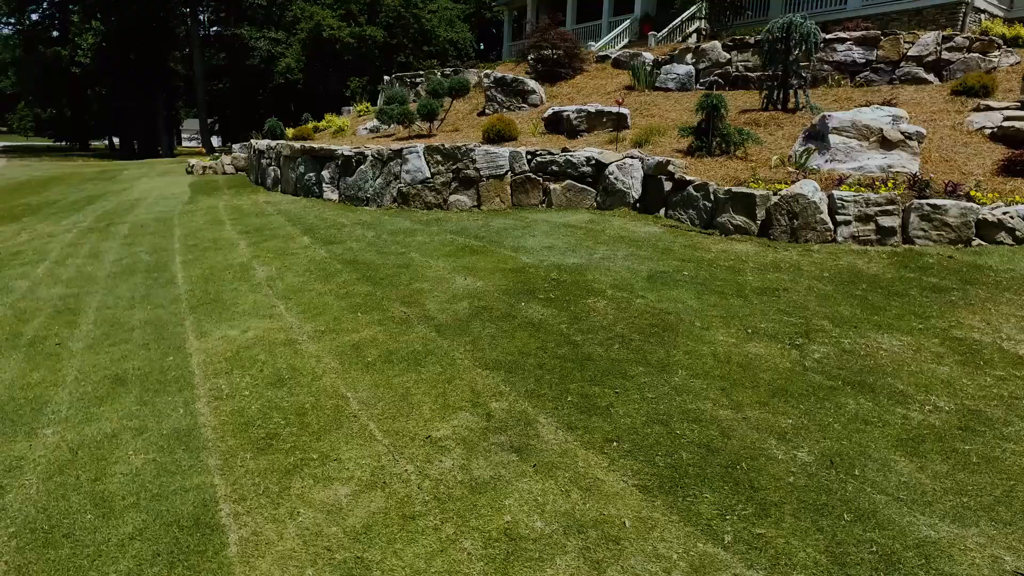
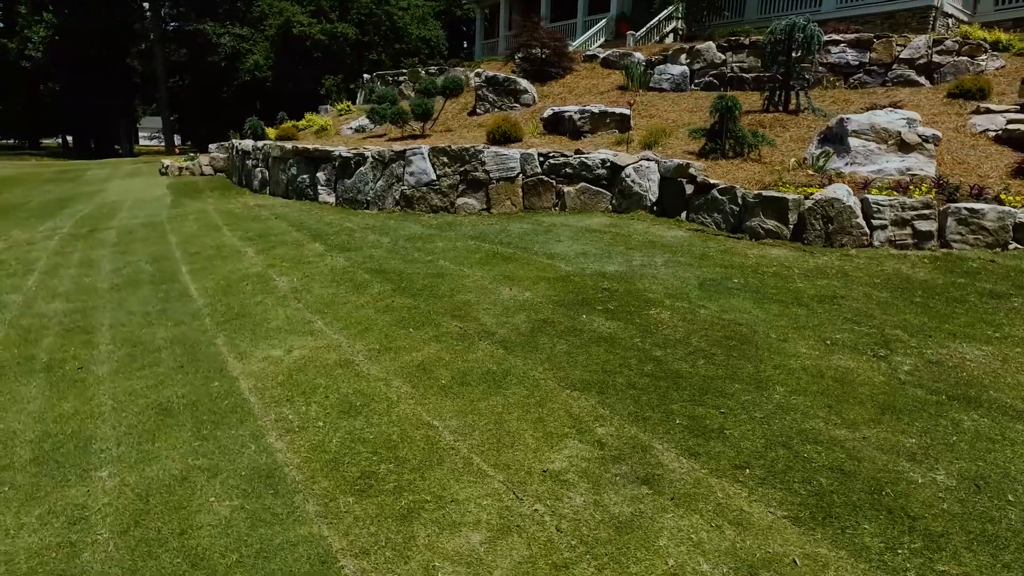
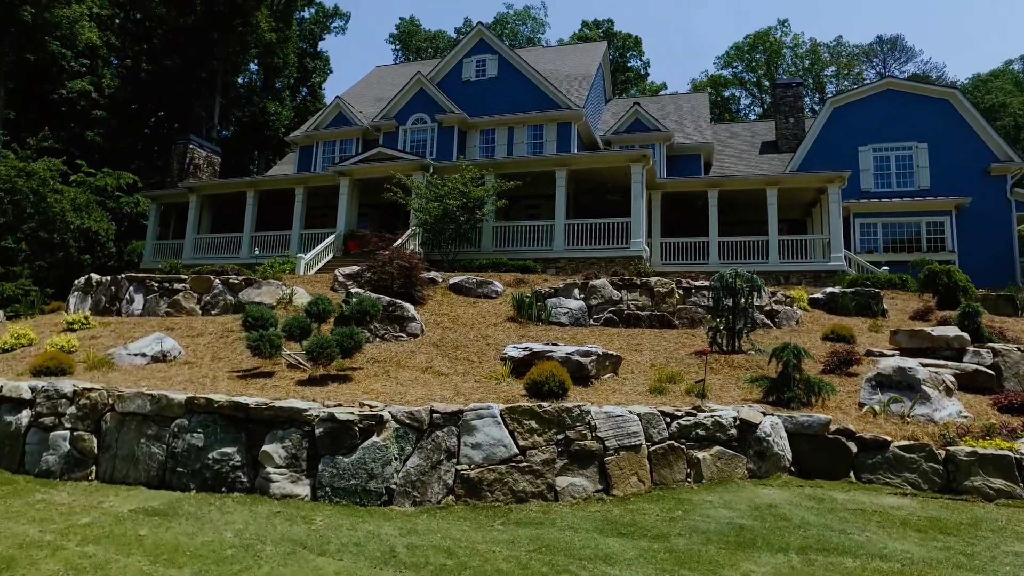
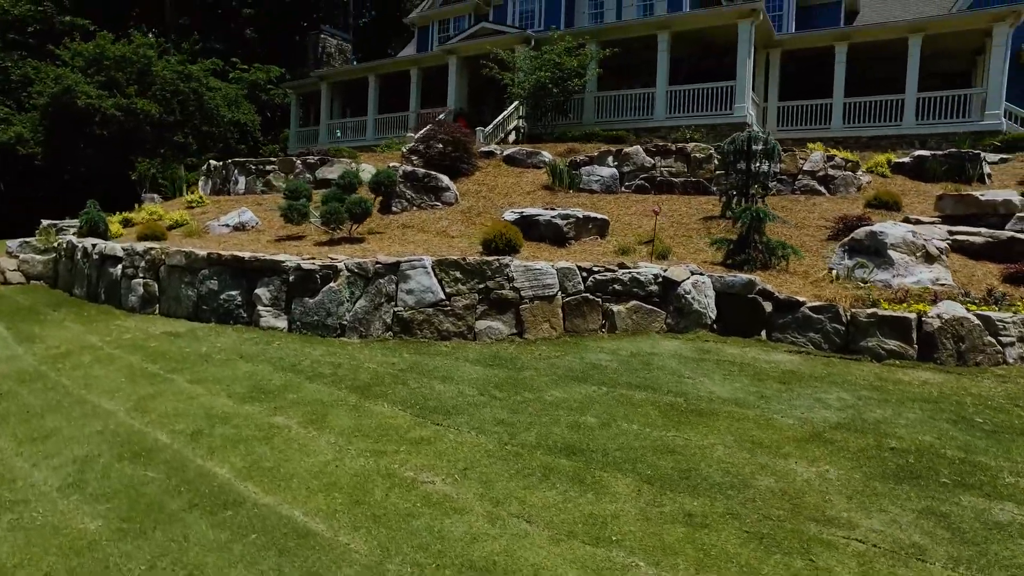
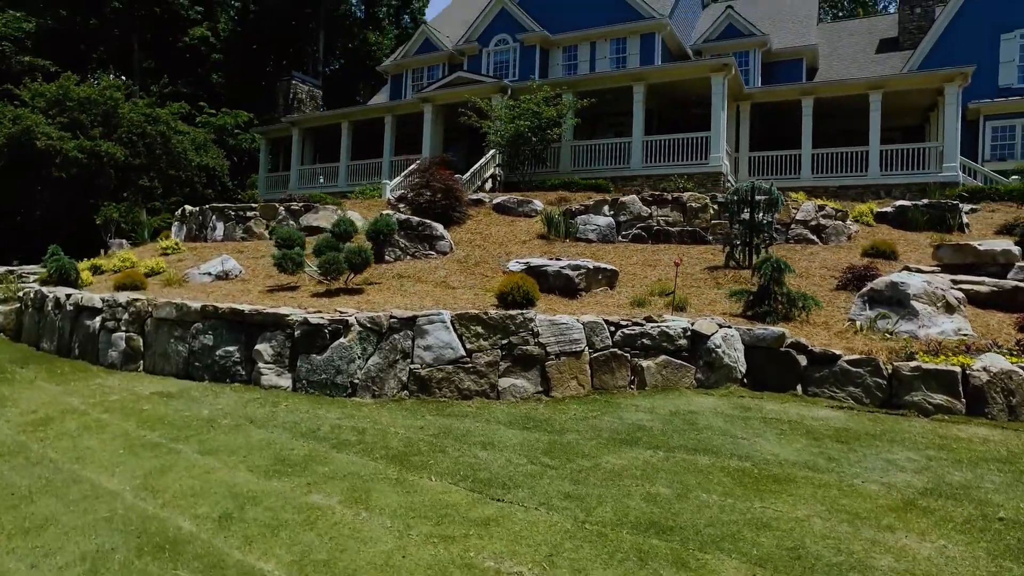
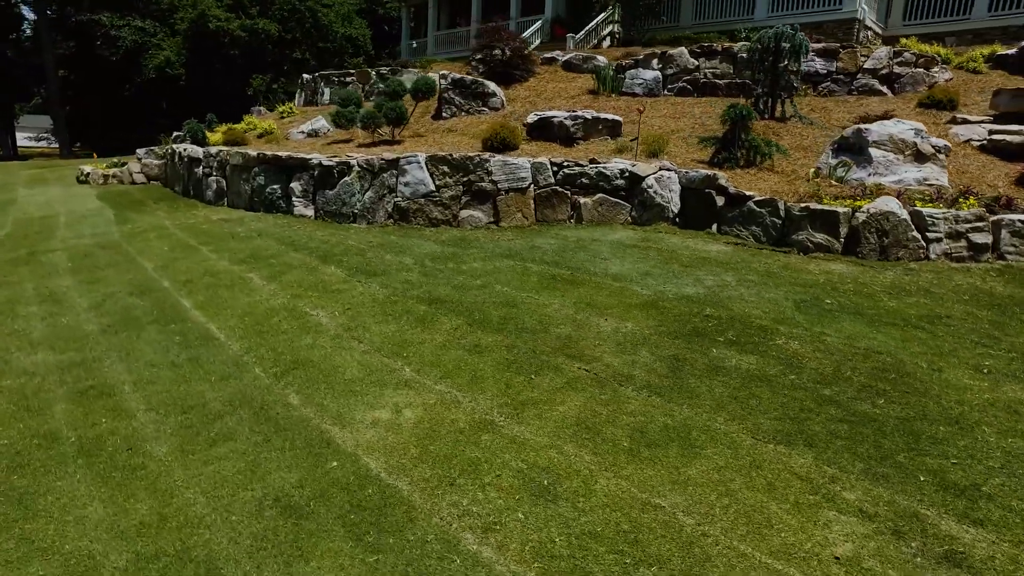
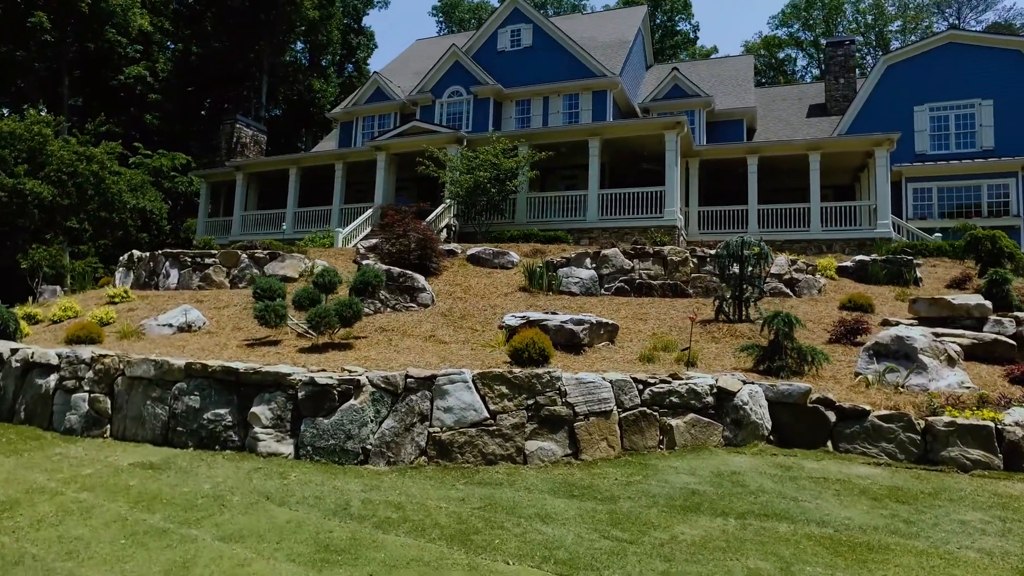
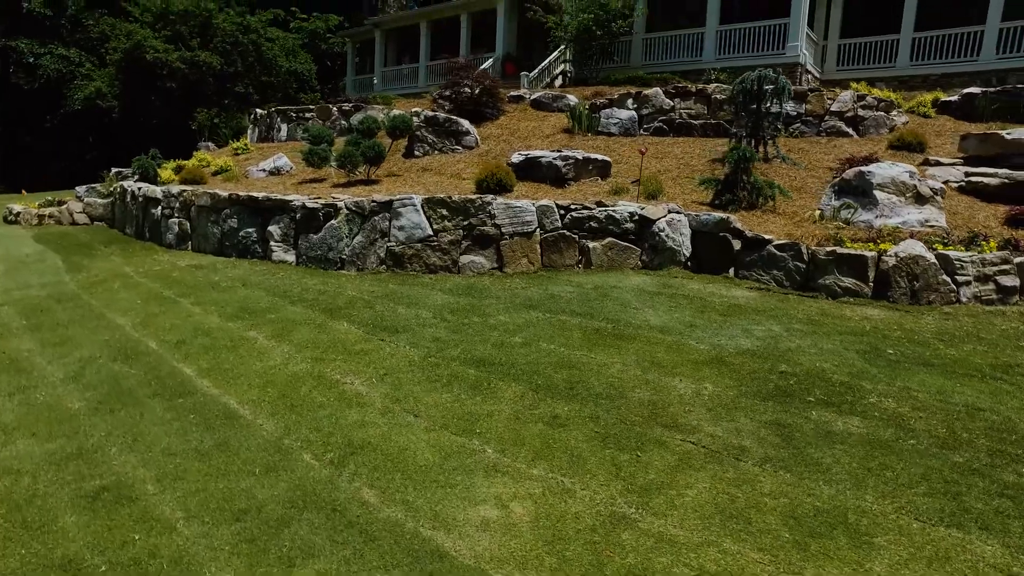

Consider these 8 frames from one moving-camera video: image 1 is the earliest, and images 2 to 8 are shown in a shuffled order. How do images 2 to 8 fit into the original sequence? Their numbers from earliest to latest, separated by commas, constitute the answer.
2, 6, 8, 4, 5, 7, 3
